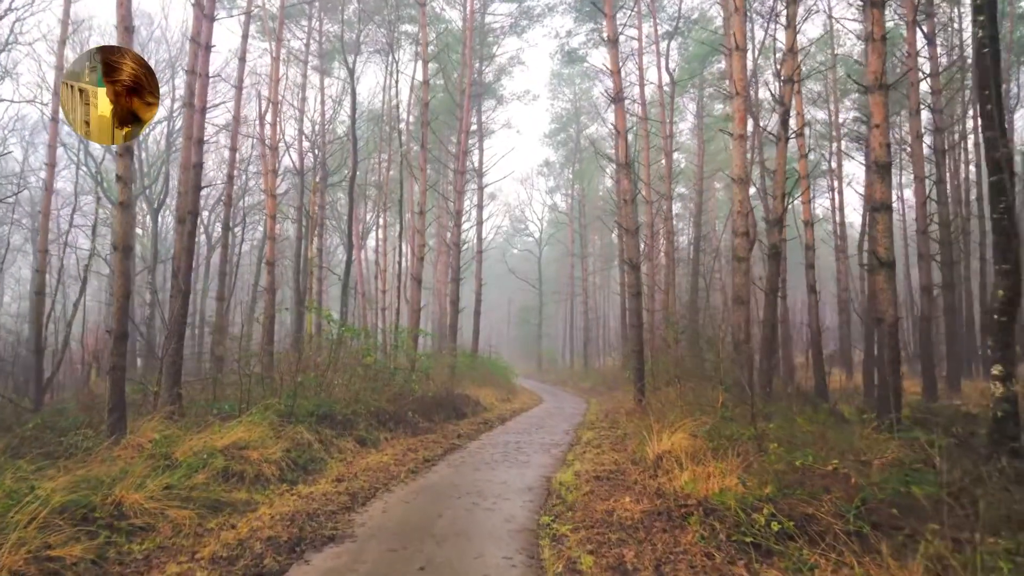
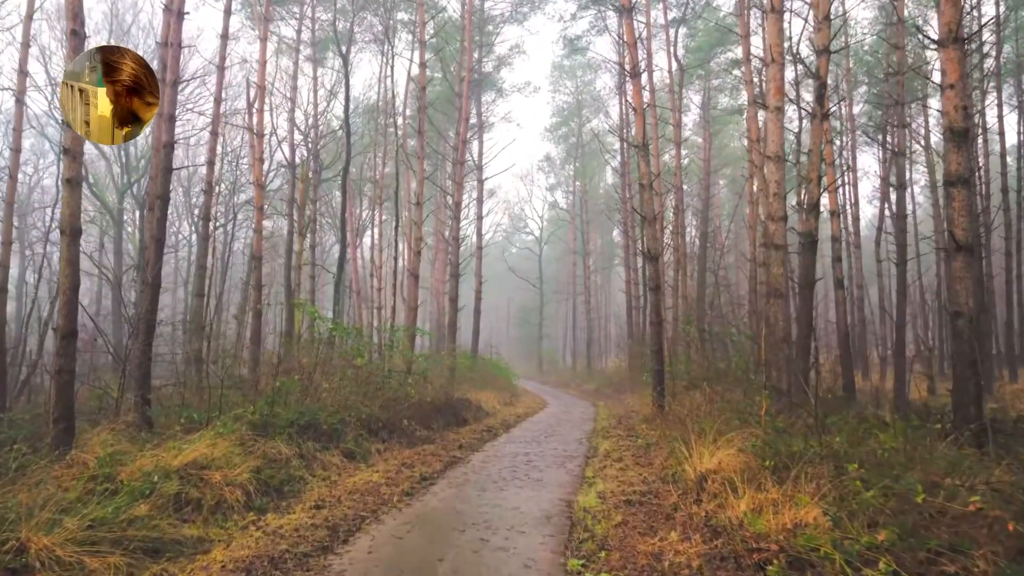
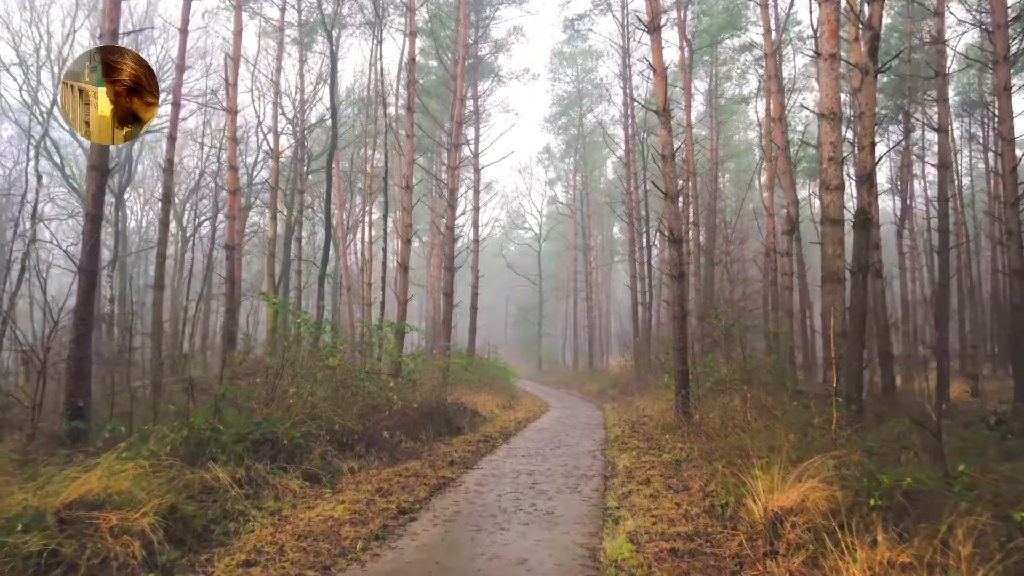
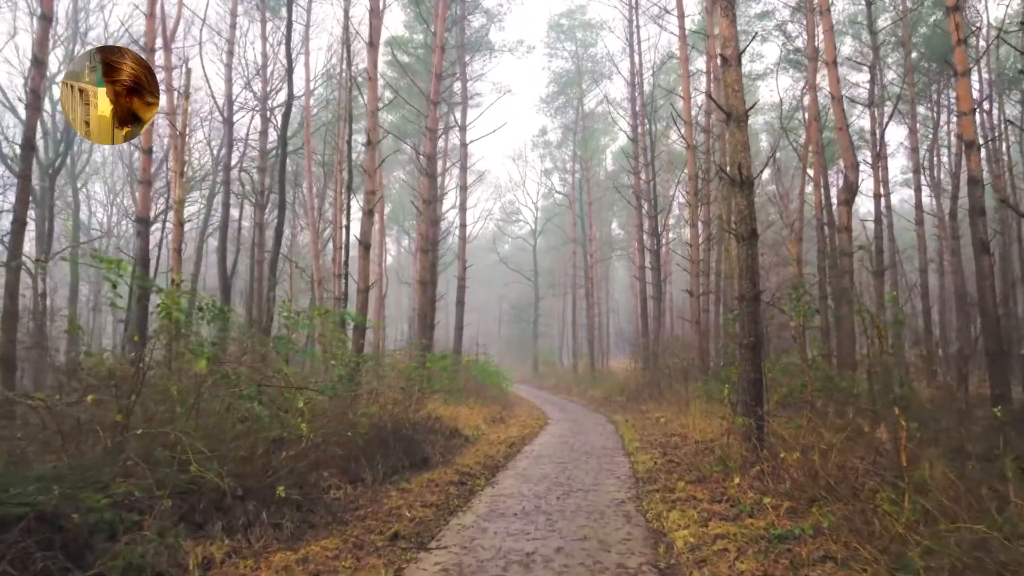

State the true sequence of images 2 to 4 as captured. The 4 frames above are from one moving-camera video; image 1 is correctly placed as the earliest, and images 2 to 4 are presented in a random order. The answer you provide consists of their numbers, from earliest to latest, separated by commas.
2, 3, 4
